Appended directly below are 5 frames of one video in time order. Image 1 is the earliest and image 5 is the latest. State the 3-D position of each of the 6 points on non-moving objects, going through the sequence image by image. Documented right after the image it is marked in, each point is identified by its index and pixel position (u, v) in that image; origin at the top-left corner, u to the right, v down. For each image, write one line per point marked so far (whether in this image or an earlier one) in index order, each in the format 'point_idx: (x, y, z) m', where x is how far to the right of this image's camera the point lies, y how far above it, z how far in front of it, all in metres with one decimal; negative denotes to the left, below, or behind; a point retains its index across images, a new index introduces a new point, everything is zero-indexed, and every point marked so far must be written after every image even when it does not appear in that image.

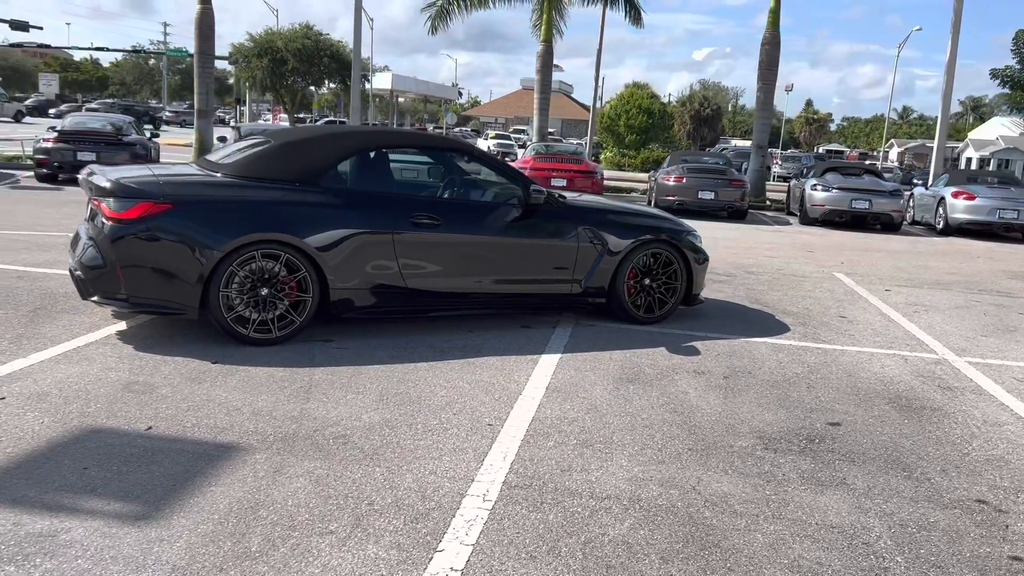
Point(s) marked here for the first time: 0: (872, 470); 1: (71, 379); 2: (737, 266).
0: (+1.7, -0.9, +4.1) m
1: (-2.4, -0.5, +4.8) m
2: (+2.9, +0.3, +11.2) m
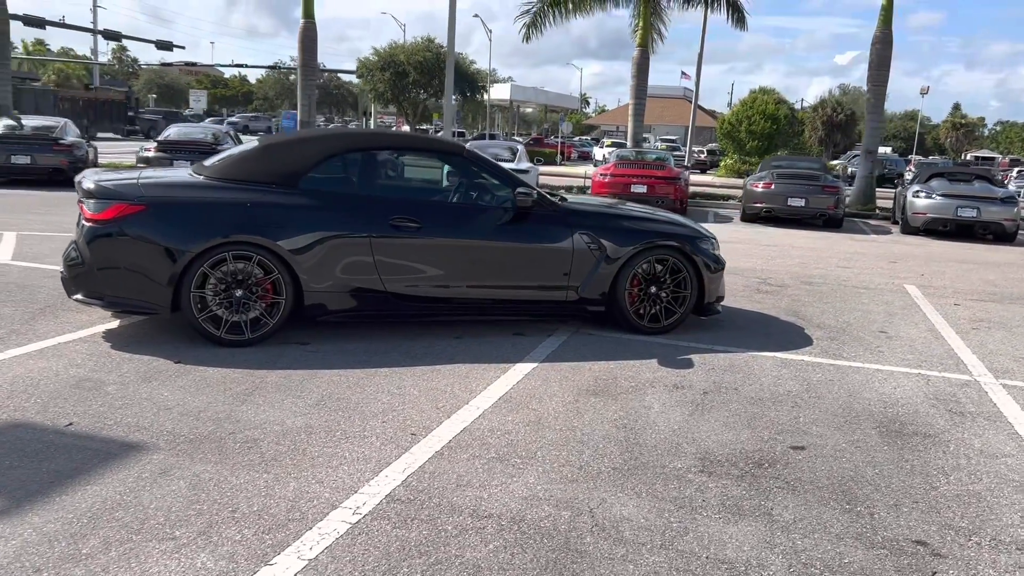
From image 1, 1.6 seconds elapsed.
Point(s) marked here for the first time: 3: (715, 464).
0: (+1.3, -0.9, +3.7) m
1: (-2.8, -0.5, +4.9) m
2: (+3.4, +0.1, +10.5) m
3: (+1.0, -0.8, +4.1) m
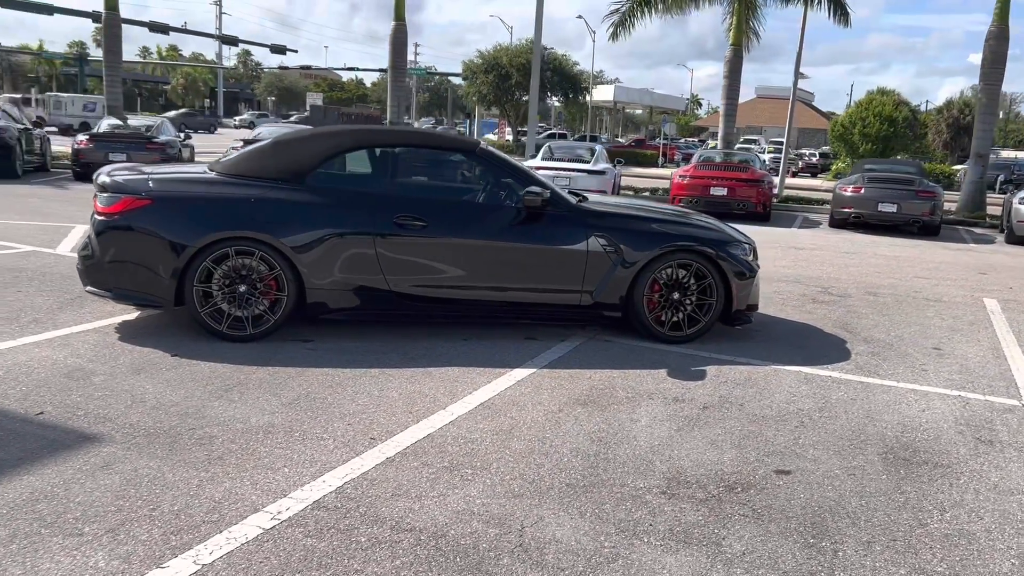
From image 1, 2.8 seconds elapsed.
0: (+1.0, -1.0, +3.4) m
1: (-2.8, -0.4, +5.1) m
2: (+4.0, 0.0, +9.9) m
3: (+0.7, -0.9, +3.8) m
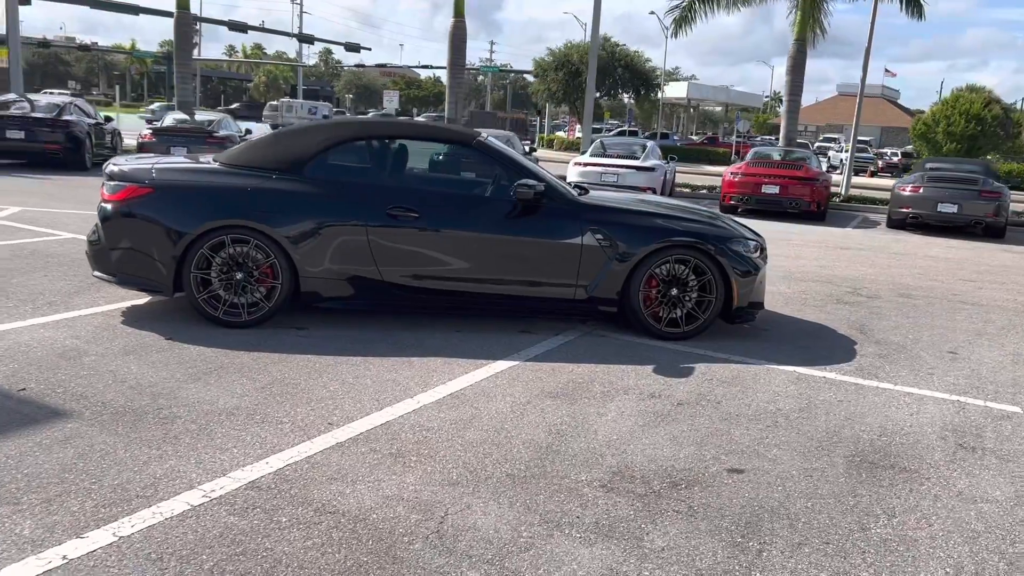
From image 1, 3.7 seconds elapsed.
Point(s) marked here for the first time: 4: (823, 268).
0: (+0.7, -0.9, +3.3) m
1: (-3.0, -0.3, +5.3) m
2: (+4.2, 0.0, +9.5) m
3: (+0.5, -0.8, +3.8) m
4: (+3.8, +0.2, +10.7) m
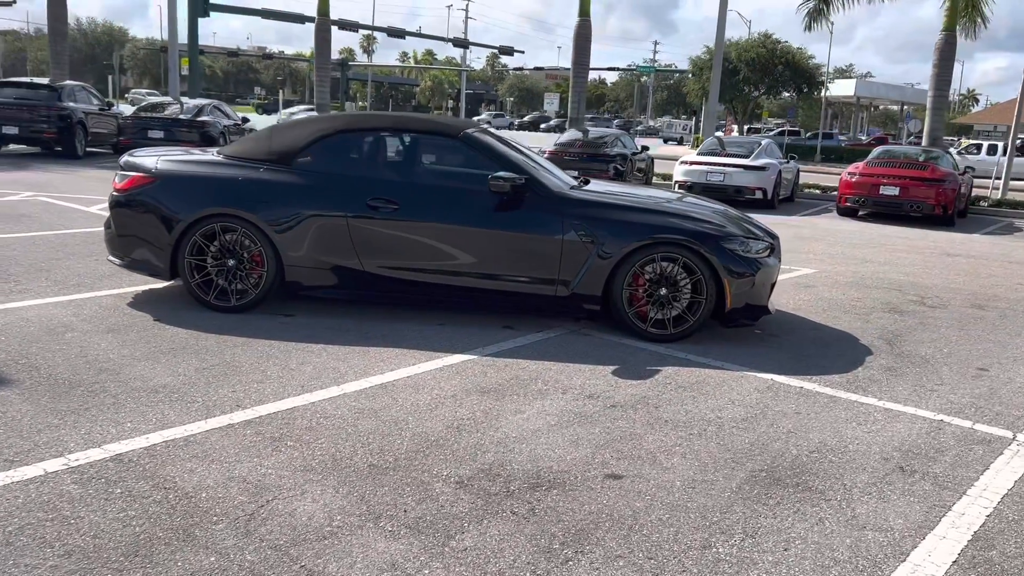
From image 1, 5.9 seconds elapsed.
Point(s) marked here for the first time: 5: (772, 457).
0: (0.0, -0.9, +3.2) m
1: (-3.2, -0.2, +5.8) m
2: (+4.6, -0.1, +8.6) m
3: (-0.1, -0.8, +3.6) m
4: (+4.5, +0.2, +9.9) m
5: (+1.2, -0.8, +4.0) m
